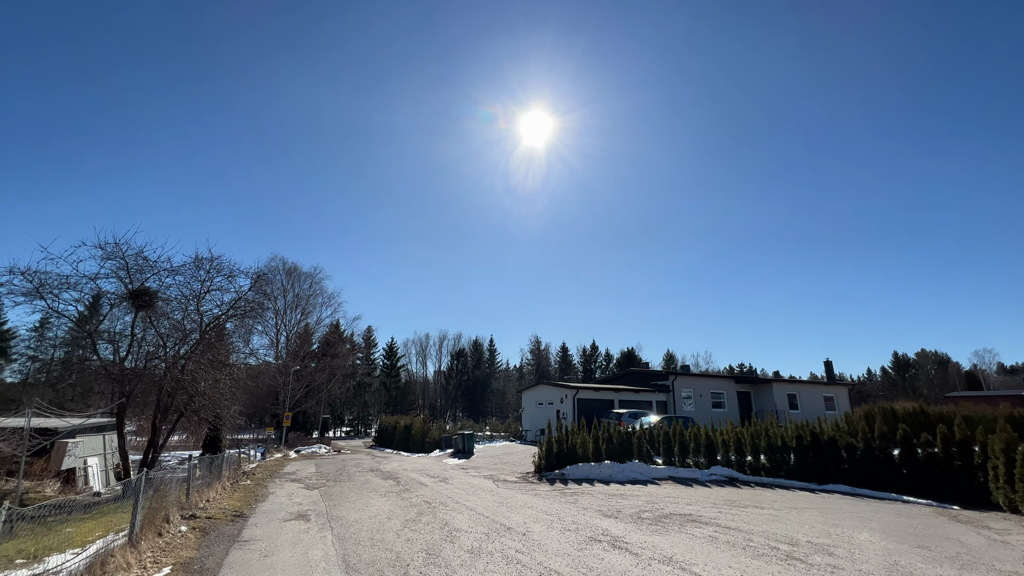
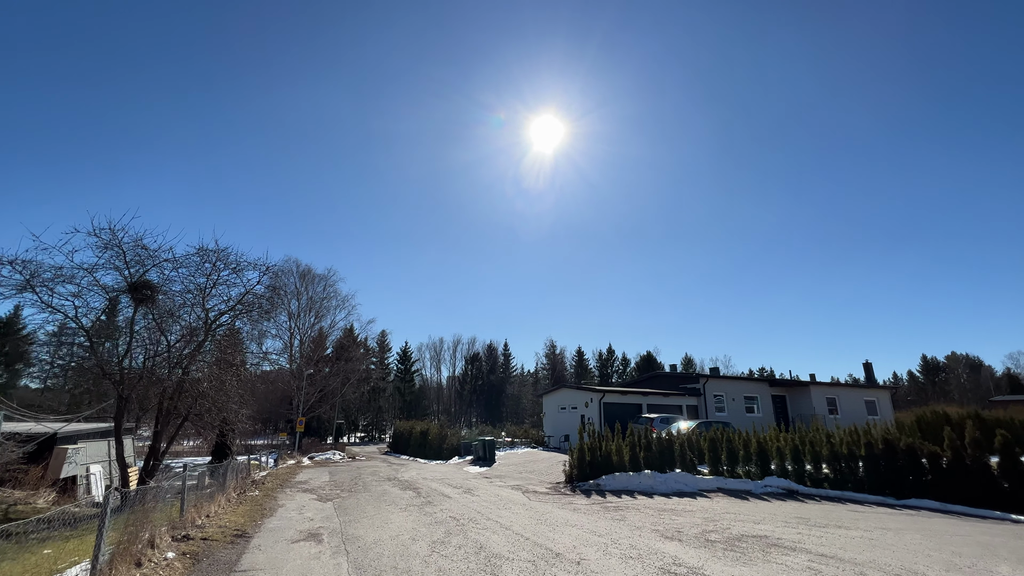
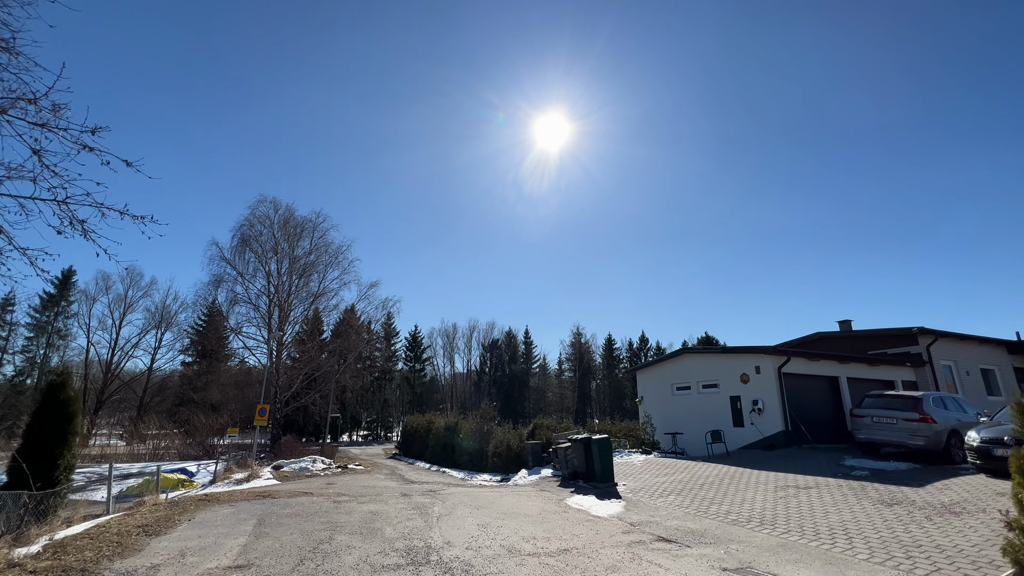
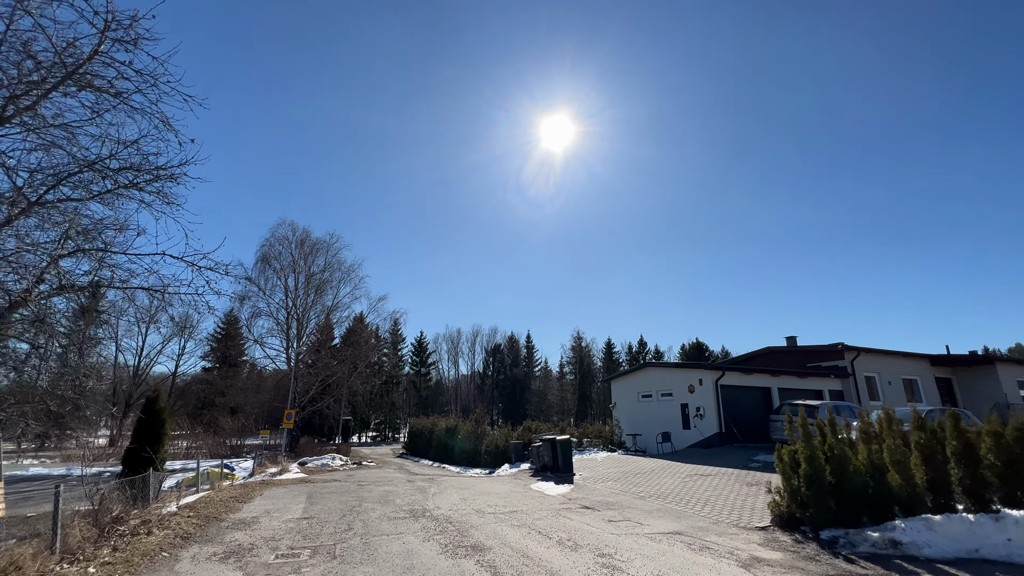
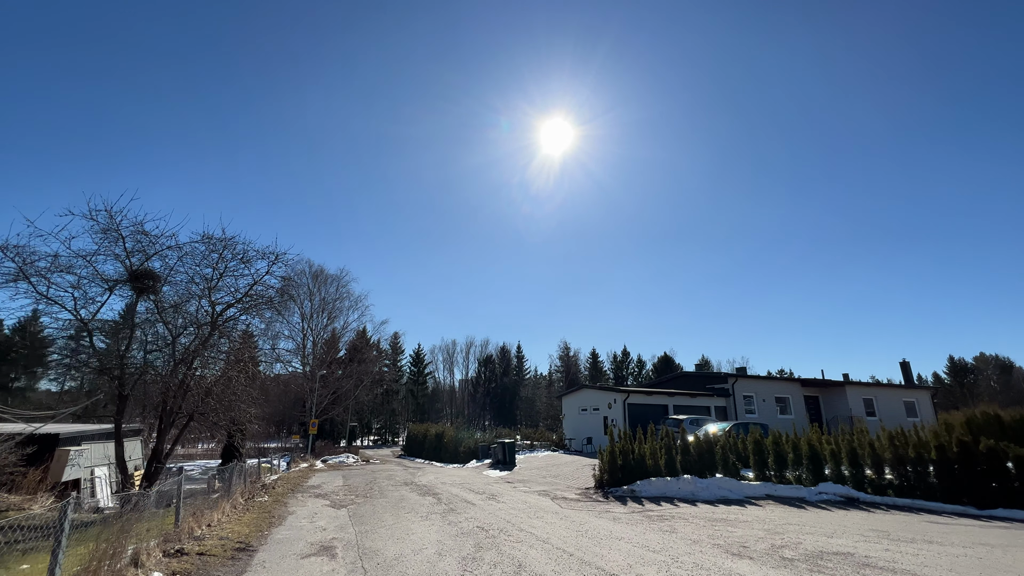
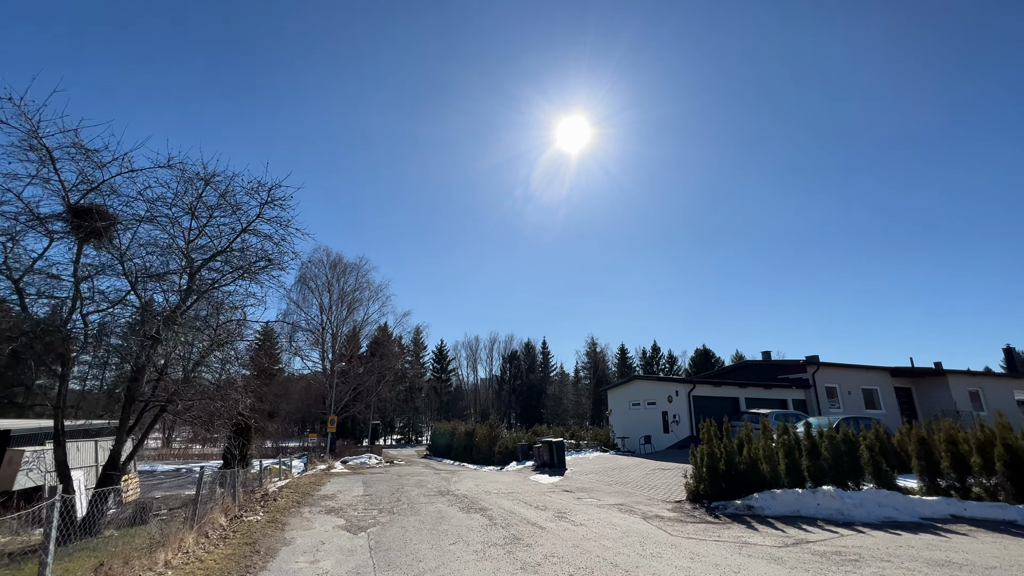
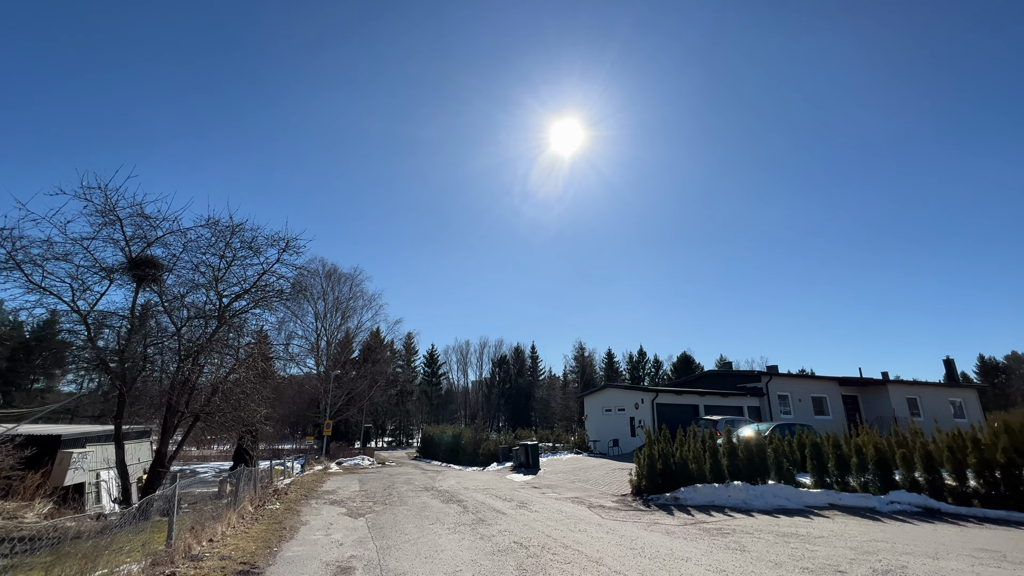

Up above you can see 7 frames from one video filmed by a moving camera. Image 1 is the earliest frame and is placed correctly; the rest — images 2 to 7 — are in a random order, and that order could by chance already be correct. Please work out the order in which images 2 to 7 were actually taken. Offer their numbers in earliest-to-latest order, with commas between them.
2, 5, 7, 6, 4, 3
